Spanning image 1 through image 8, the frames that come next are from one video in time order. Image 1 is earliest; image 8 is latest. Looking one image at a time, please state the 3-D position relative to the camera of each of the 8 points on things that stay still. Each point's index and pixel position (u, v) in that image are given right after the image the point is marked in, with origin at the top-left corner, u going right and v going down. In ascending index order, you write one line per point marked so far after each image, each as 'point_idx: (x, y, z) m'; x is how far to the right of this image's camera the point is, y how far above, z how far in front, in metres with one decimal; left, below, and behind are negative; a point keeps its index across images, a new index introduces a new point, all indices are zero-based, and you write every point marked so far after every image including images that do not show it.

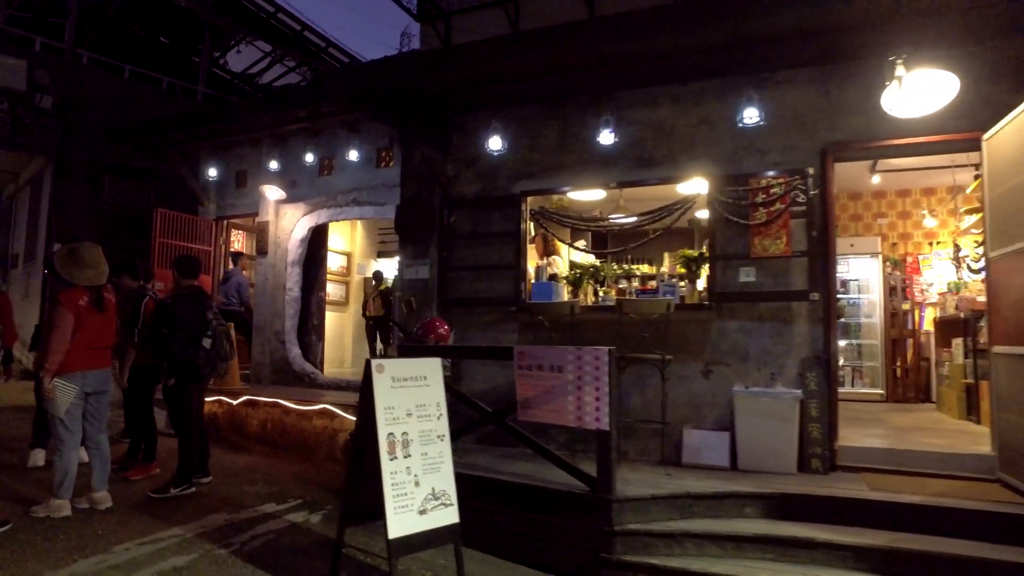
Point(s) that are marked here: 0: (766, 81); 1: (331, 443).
0: (+2.0, +1.7, +5.9) m
1: (-1.8, -1.6, +7.4) m
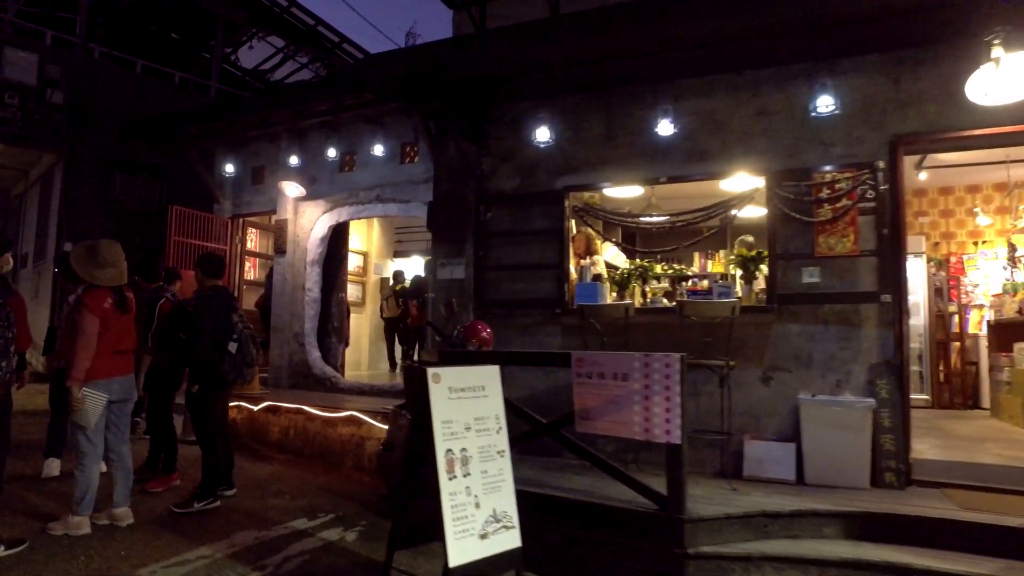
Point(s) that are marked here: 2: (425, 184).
0: (+2.4, +1.7, +5.5) m
1: (-1.5, -1.6, +7.1) m
2: (-1.0, +1.2, +8.8) m
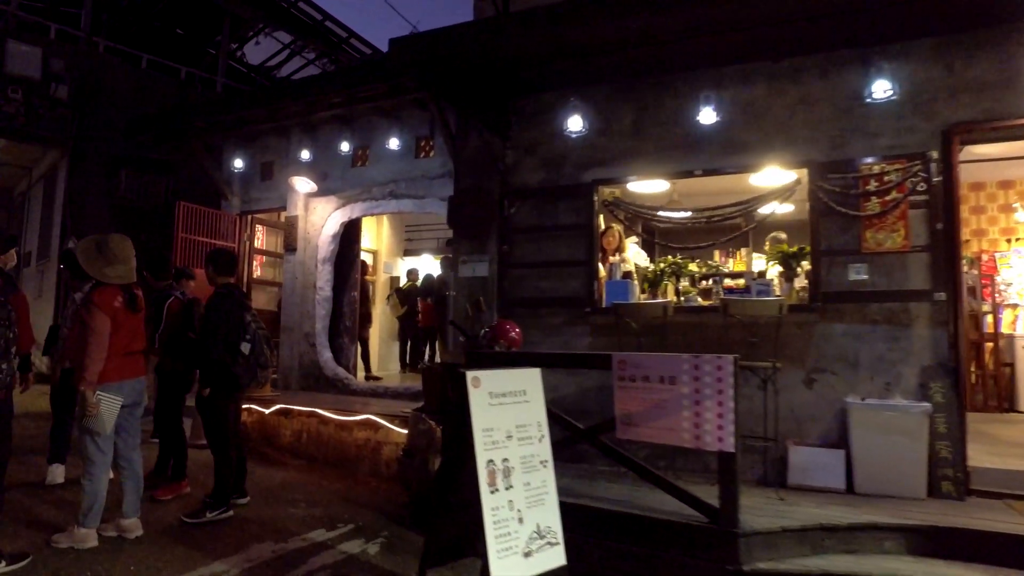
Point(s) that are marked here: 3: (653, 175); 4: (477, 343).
0: (+2.6, +1.7, +5.3) m
1: (-1.3, -1.5, +6.8) m
2: (-0.8, +1.3, +8.5) m
3: (+1.1, +0.9, +5.9) m
4: (-0.3, -0.4, +5.3) m
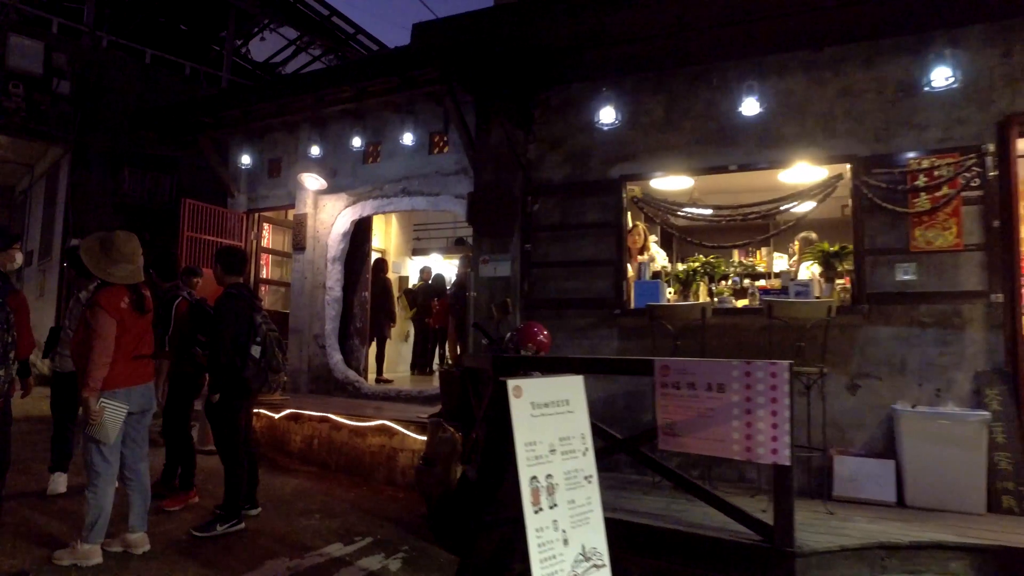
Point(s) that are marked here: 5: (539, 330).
0: (+2.8, +1.7, +5.0) m
1: (-1.1, -1.5, +6.5) m
2: (-0.6, +1.3, +8.2) m
3: (+1.3, +0.9, +5.6) m
4: (-0.1, -0.4, +5.1) m
5: (+0.2, -0.3, +5.0) m
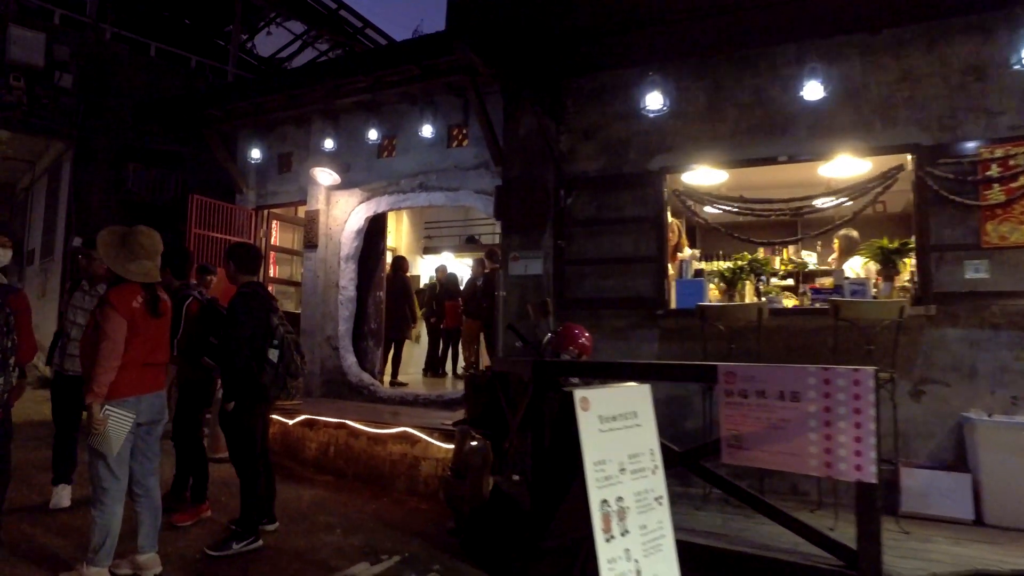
0: (+3.0, +1.7, +4.6) m
1: (-0.8, -1.5, +6.1) m
2: (-0.4, +1.3, +7.9) m
3: (+1.6, +0.9, +5.3) m
4: (+0.2, -0.4, +4.7) m
5: (+0.4, -0.3, +4.6) m
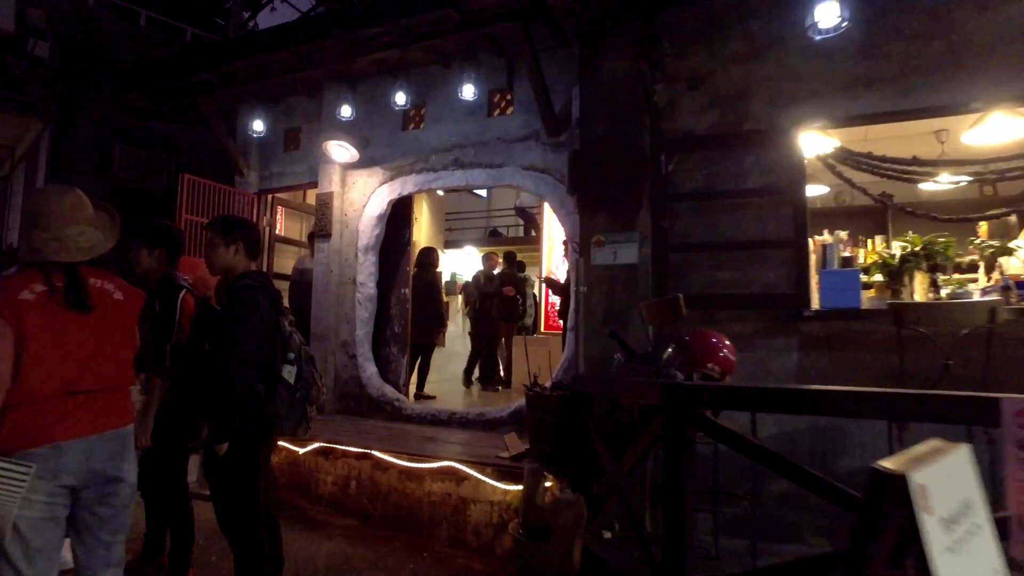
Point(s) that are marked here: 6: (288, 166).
0: (+3.5, +1.7, +3.2) m
1: (-0.3, -1.5, +4.8) m
2: (+0.1, +1.3, +6.5) m
3: (+2.1, +0.9, +3.9) m
4: (+0.7, -0.4, +3.3) m
5: (+0.9, -0.2, +3.3) m
6: (-2.4, +1.3, +8.0) m
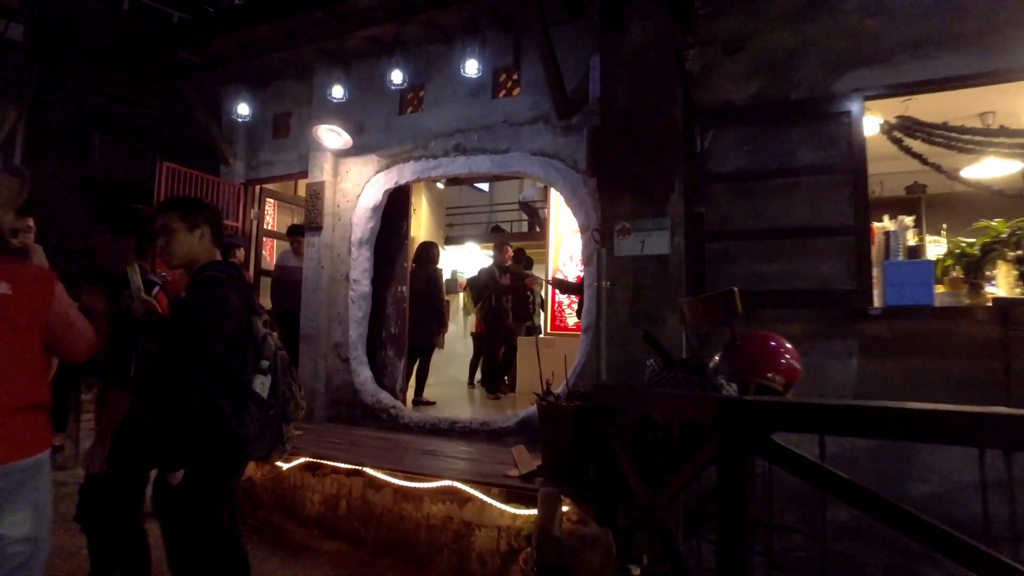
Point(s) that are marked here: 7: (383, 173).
0: (+3.6, +1.7, +2.7) m
1: (-0.3, -1.5, +4.2) m
2: (+0.2, +1.3, +5.9) m
3: (+2.1, +1.0, +3.4) m
4: (+0.7, -0.3, +2.8) m
5: (+1.0, -0.2, +2.7) m
6: (-2.4, +1.4, +7.4) m
7: (-1.2, +1.0, +6.6) m
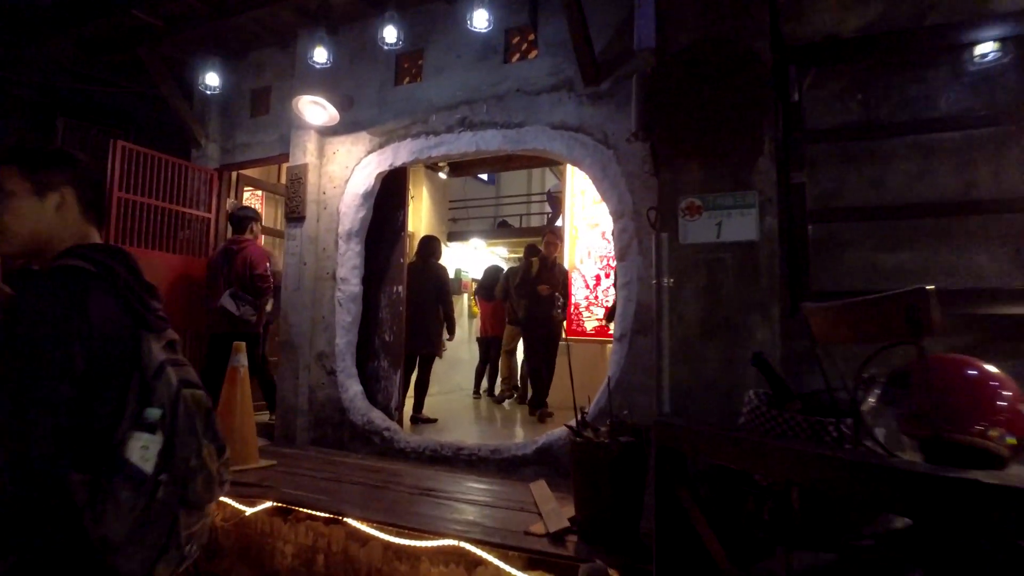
0: (+3.7, +1.7, +1.7) m
1: (-0.2, -1.5, +3.2) m
2: (+0.3, +1.3, +4.9) m
3: (+2.2, +1.0, +2.3) m
4: (+0.8, -0.3, +1.8) m
5: (+1.1, -0.2, +1.7) m
6: (-2.3, +1.4, +6.4) m
7: (-1.0, +1.0, +5.6) m
